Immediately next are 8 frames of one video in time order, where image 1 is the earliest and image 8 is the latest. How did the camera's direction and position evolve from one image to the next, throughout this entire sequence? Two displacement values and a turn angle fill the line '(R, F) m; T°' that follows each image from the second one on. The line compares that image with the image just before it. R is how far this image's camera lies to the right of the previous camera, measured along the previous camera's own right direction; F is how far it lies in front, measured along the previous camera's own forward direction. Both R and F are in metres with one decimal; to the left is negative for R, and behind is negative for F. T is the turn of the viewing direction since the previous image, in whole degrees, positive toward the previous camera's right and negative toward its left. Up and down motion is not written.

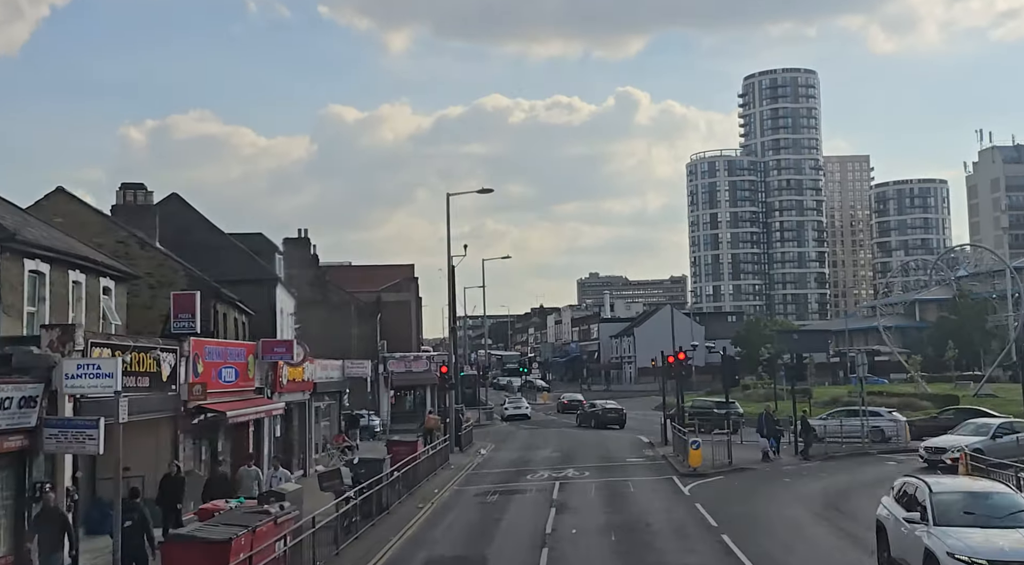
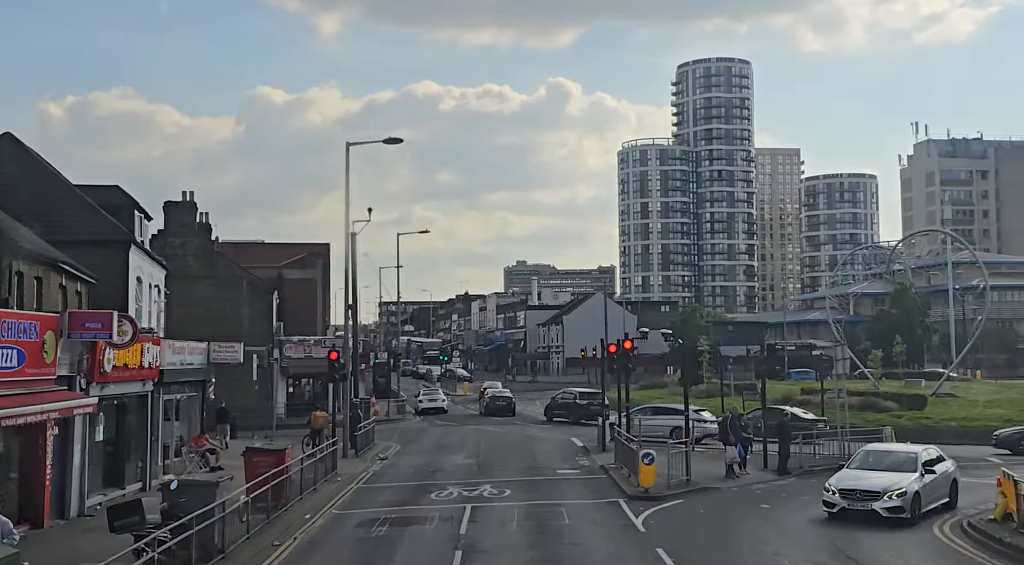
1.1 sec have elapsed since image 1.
(+0.5, +7.5) m; +3°
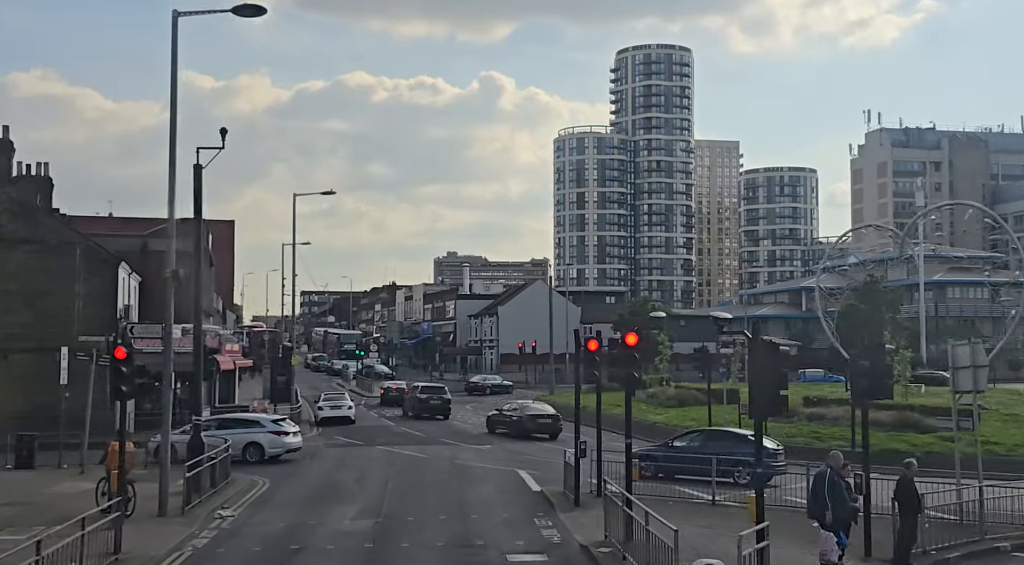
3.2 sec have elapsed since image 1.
(+0.1, +13.4) m; +3°
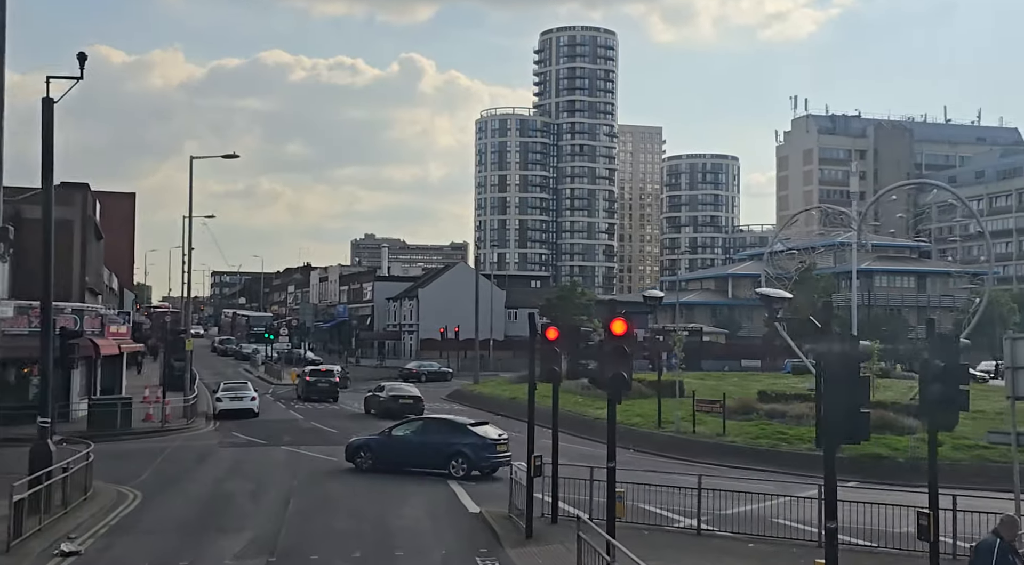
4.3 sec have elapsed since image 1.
(-0.3, +5.2) m; +4°
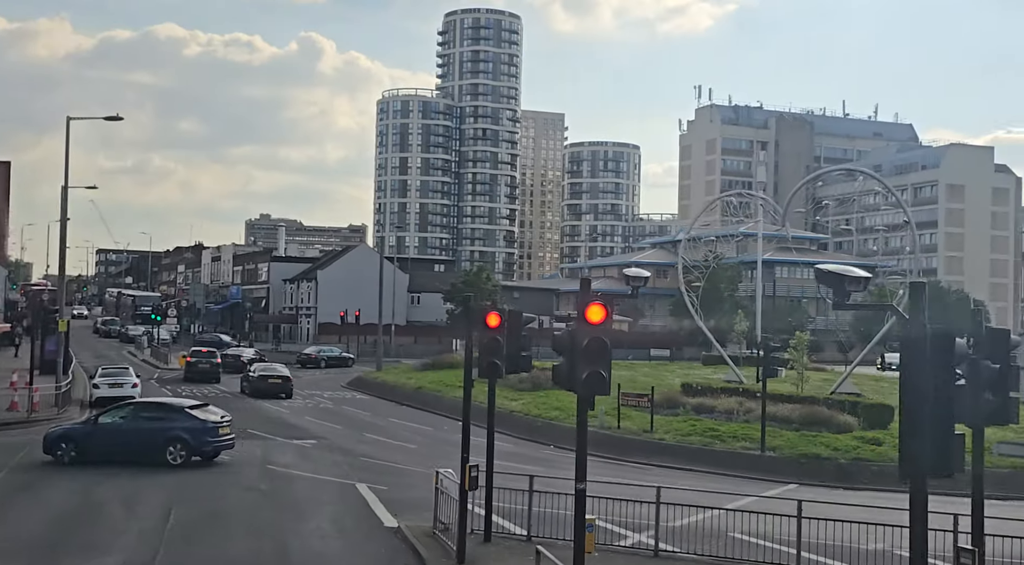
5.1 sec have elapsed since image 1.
(-0.4, +3.0) m; +5°
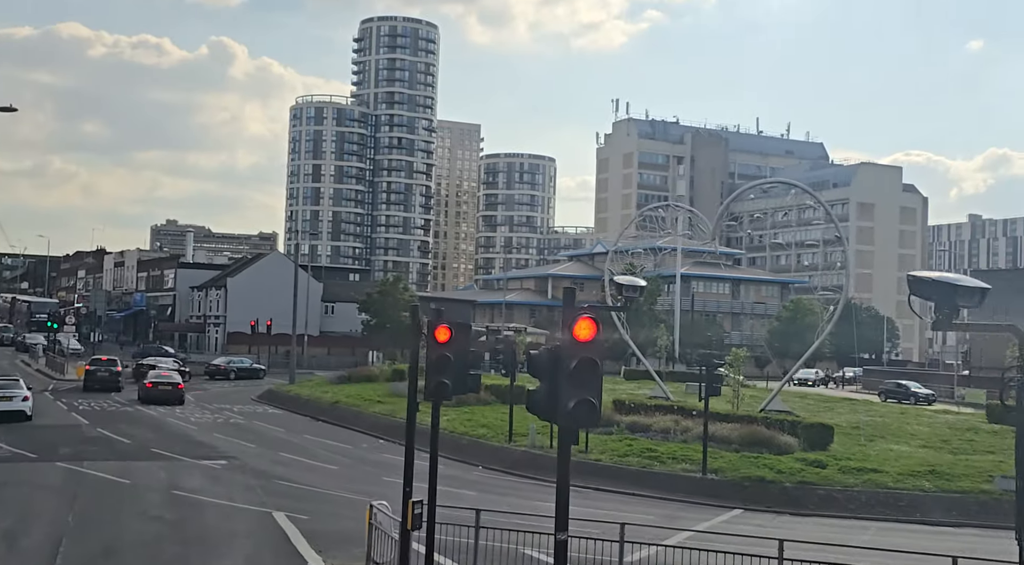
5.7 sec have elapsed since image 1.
(-0.4, +2.0) m; +4°
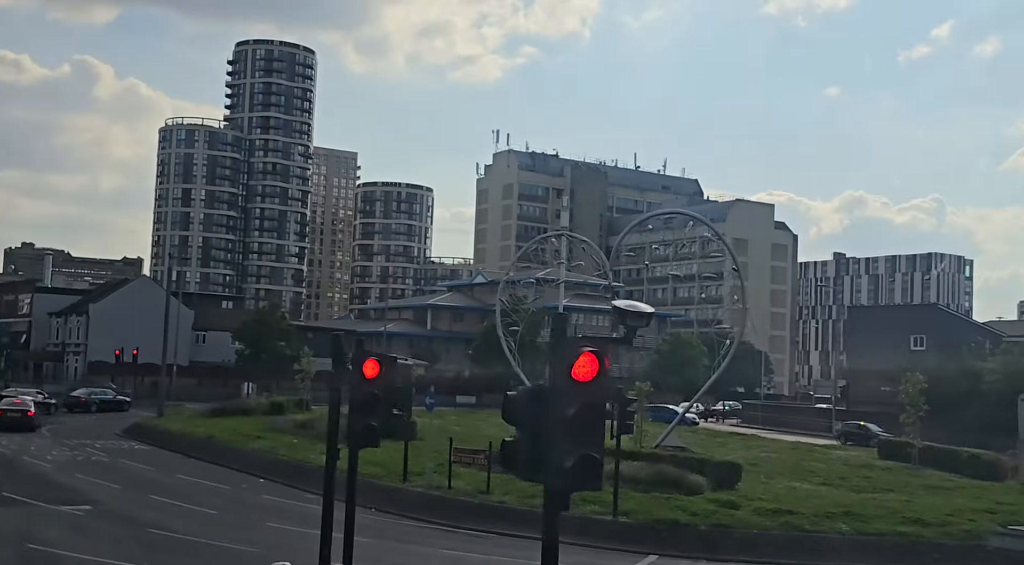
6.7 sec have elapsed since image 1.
(-0.6, +2.1) m; +6°
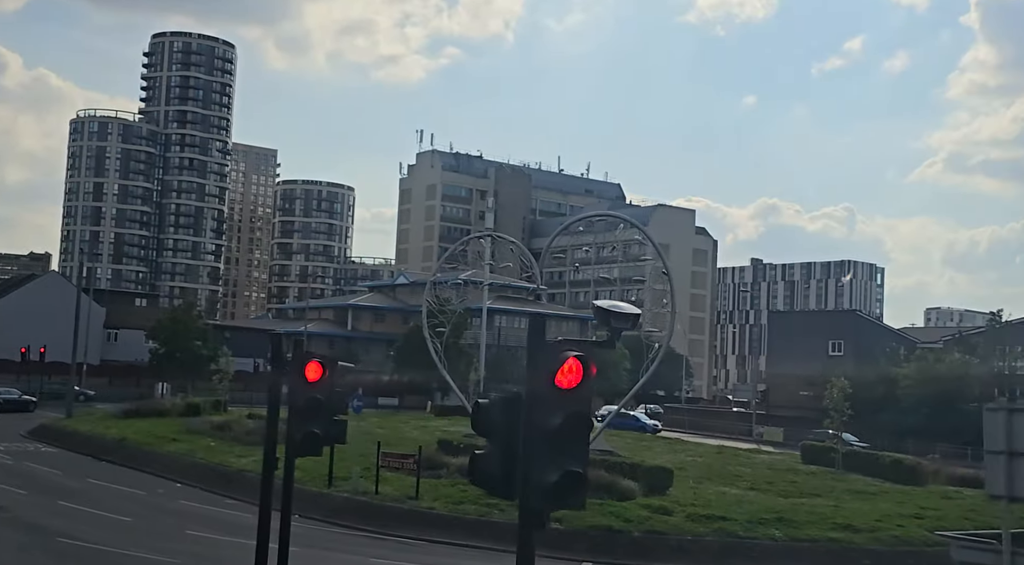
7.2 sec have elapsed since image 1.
(-0.3, +0.8) m; +4°
